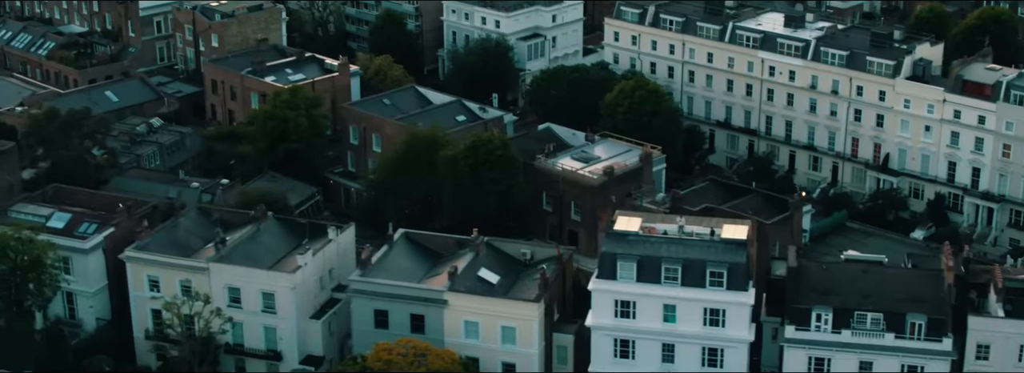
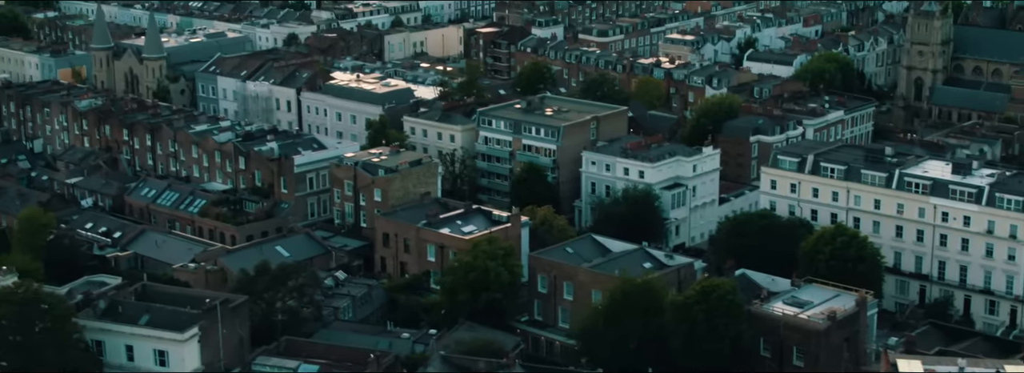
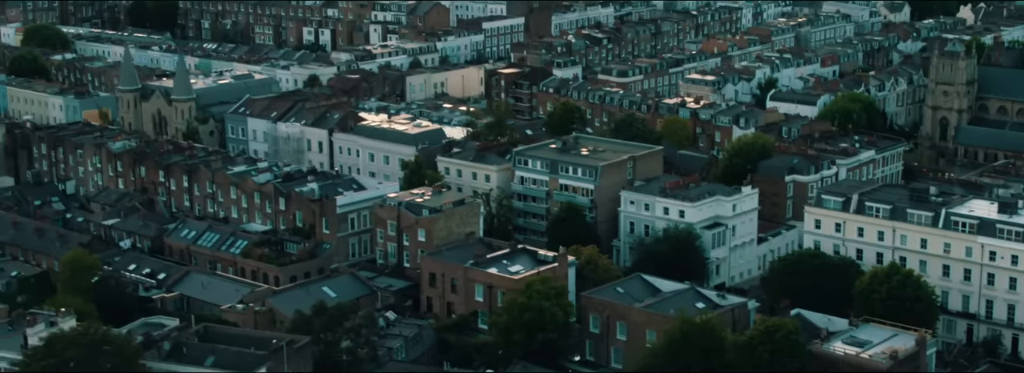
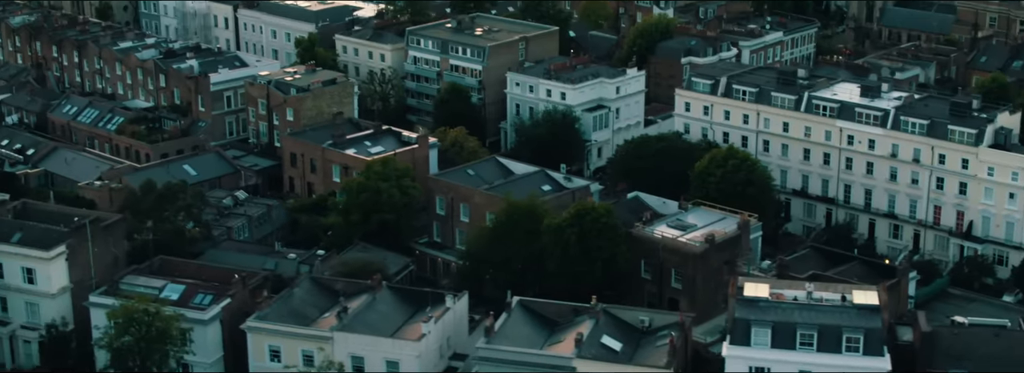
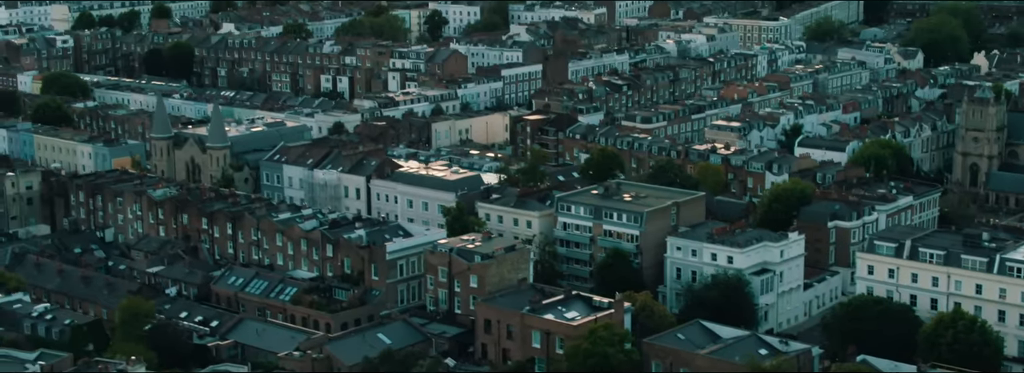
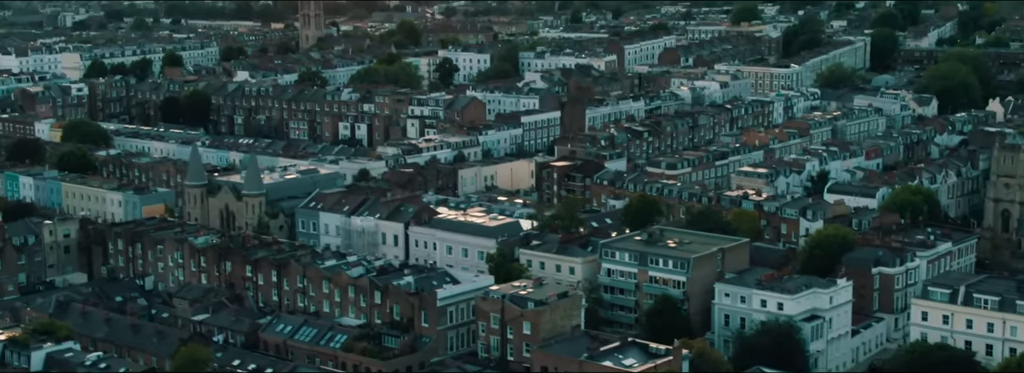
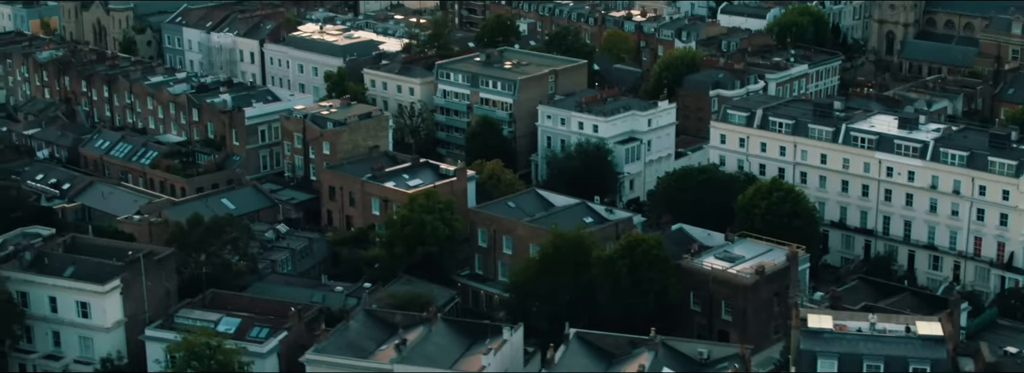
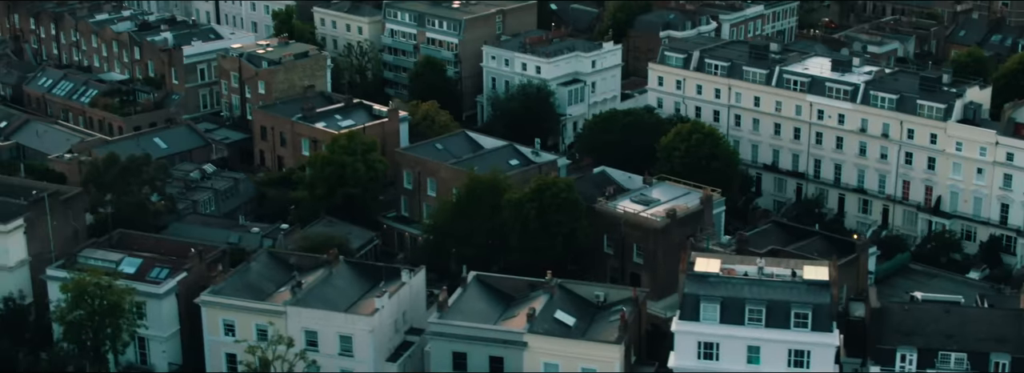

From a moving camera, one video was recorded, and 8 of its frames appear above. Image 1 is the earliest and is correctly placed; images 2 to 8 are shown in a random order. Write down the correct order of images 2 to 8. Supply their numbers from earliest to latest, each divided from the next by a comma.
8, 4, 7, 2, 3, 5, 6
